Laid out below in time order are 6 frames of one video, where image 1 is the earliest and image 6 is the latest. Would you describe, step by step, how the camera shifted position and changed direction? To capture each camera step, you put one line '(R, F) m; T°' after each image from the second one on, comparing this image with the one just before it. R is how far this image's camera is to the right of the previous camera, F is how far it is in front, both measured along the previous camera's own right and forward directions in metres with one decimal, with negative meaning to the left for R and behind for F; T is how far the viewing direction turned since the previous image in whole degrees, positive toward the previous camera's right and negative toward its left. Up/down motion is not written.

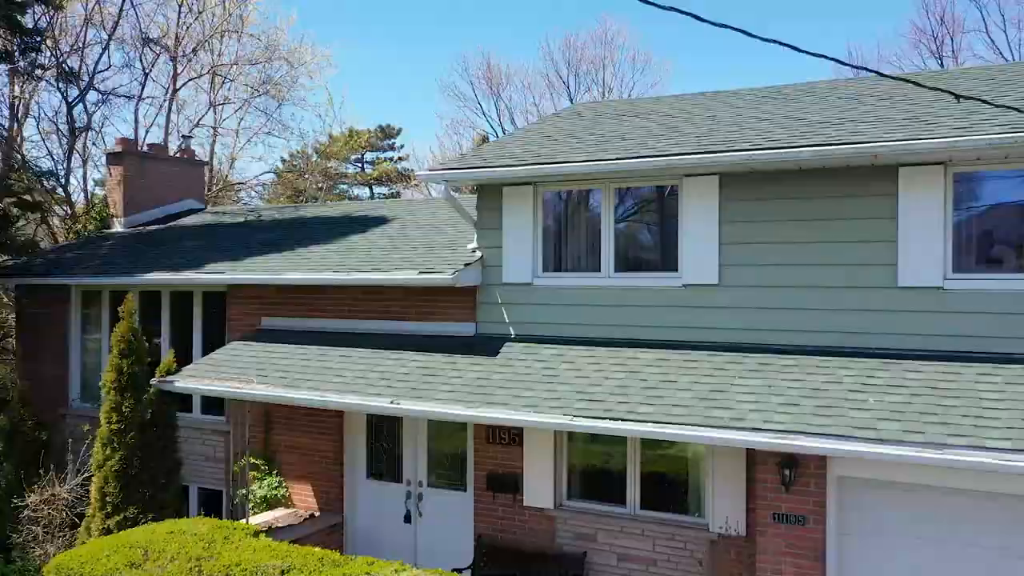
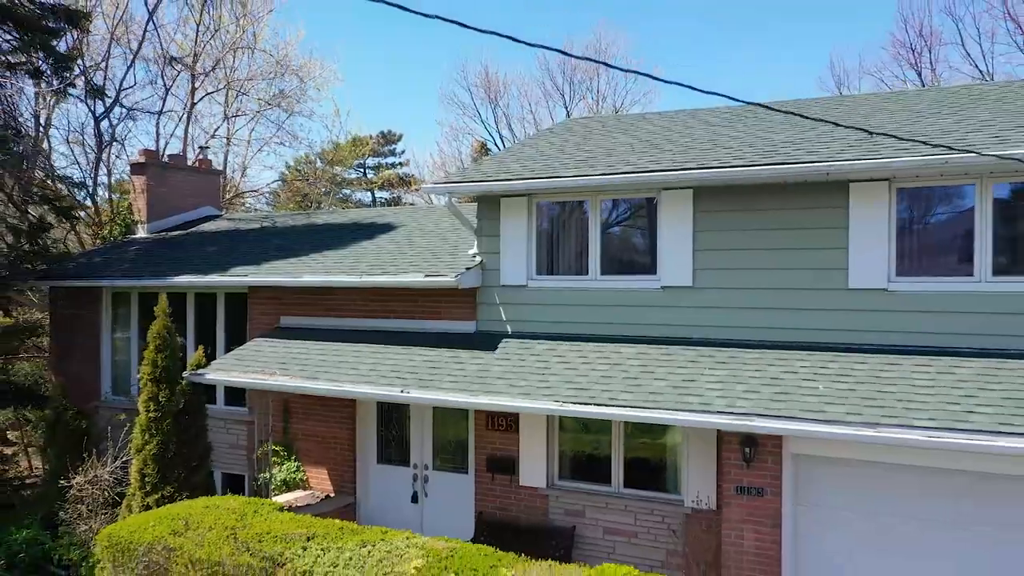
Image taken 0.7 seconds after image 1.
(0.0, -1.0) m; 0°
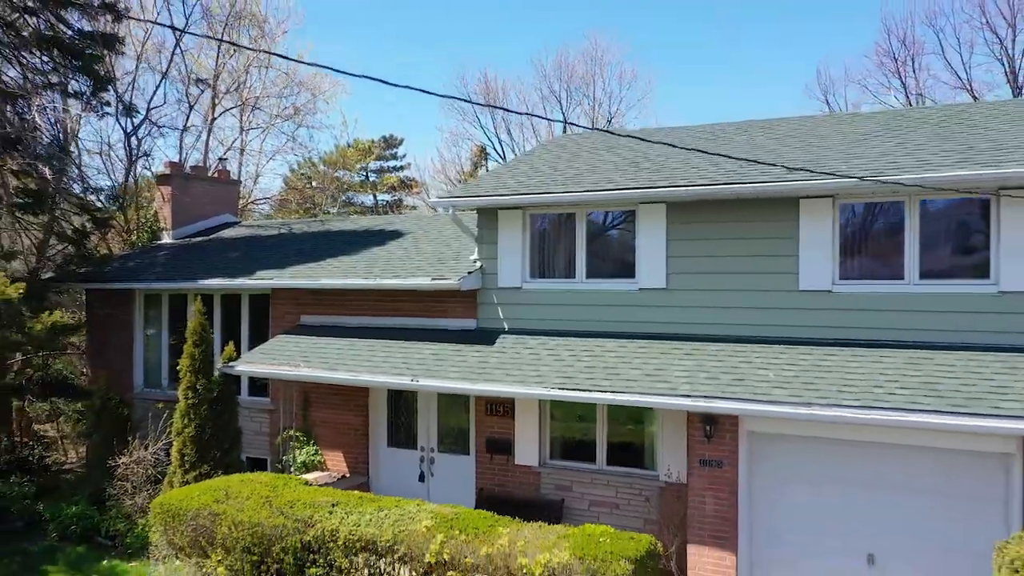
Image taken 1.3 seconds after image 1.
(0.0, -1.2) m; 0°
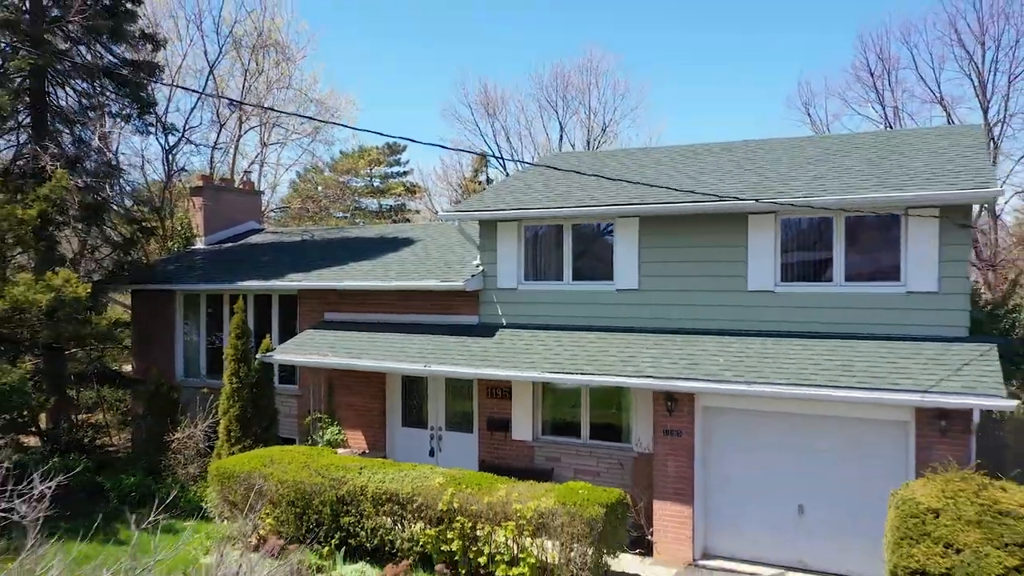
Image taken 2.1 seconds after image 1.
(0.0, -1.8) m; 0°
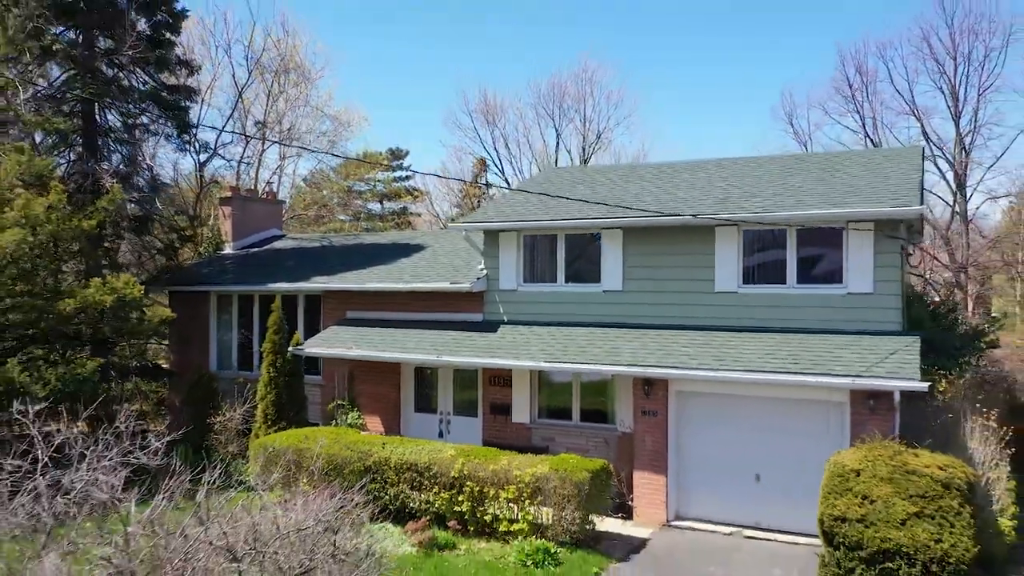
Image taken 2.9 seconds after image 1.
(0.0, -1.8) m; 0°
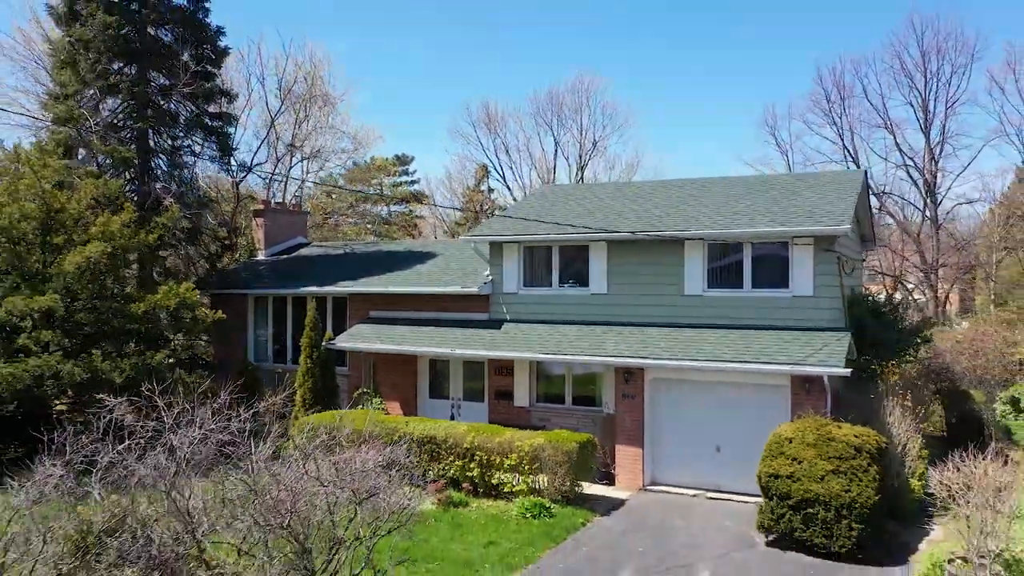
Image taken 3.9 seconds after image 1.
(0.0, -2.4) m; 0°
